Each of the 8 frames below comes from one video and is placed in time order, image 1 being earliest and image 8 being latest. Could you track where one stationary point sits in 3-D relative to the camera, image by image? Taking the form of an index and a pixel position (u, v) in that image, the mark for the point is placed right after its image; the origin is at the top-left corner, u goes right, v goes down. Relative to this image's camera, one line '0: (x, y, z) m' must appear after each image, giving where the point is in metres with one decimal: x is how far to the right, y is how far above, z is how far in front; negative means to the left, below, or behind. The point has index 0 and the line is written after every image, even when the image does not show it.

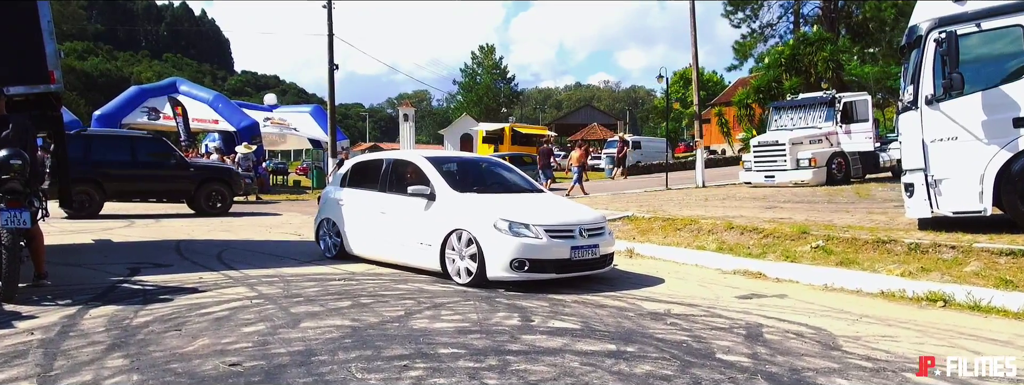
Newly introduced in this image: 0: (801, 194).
0: (+7.8, 0.0, +20.0) m
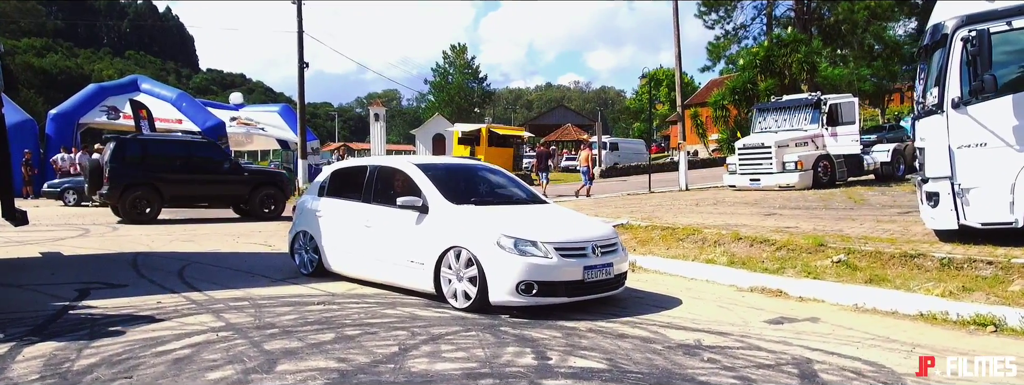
0: (+7.3, -0.1, +19.4) m
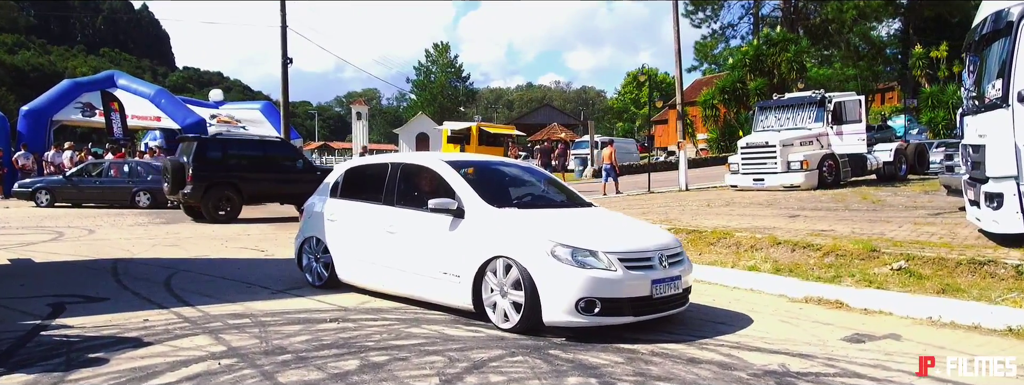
0: (+7.4, -0.1, +18.7) m
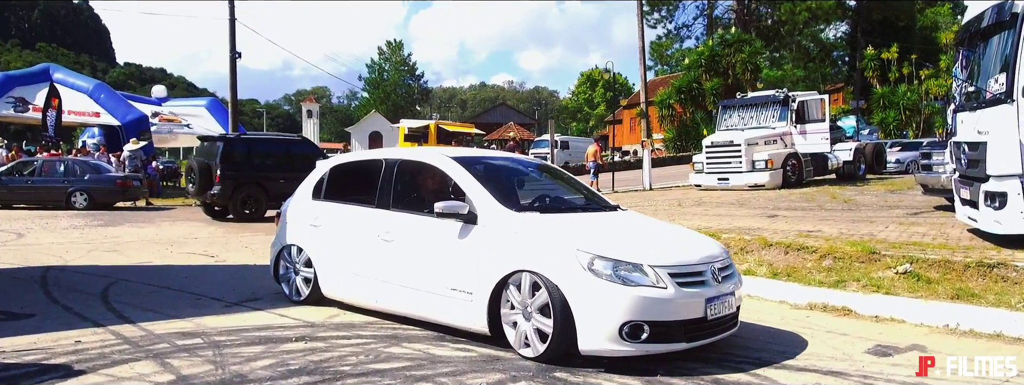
0: (+6.5, -0.1, +18.5) m
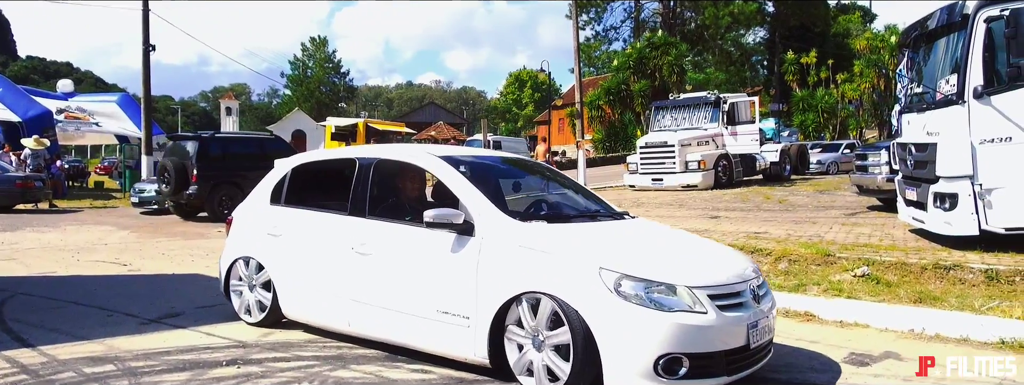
0: (+4.9, -0.1, +18.5) m
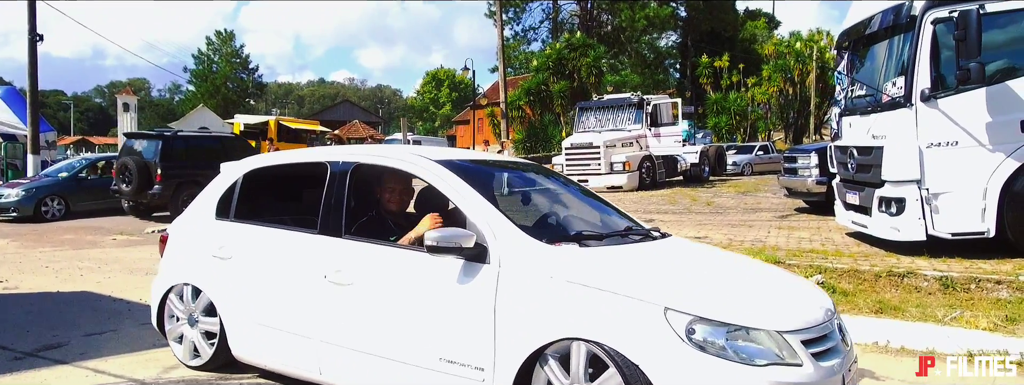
0: (+3.1, -0.2, +18.3) m
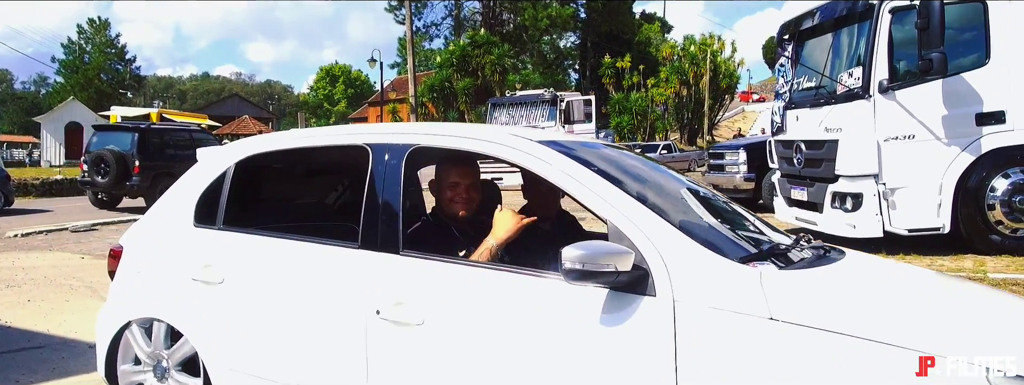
0: (+1.1, -0.1, +17.8) m
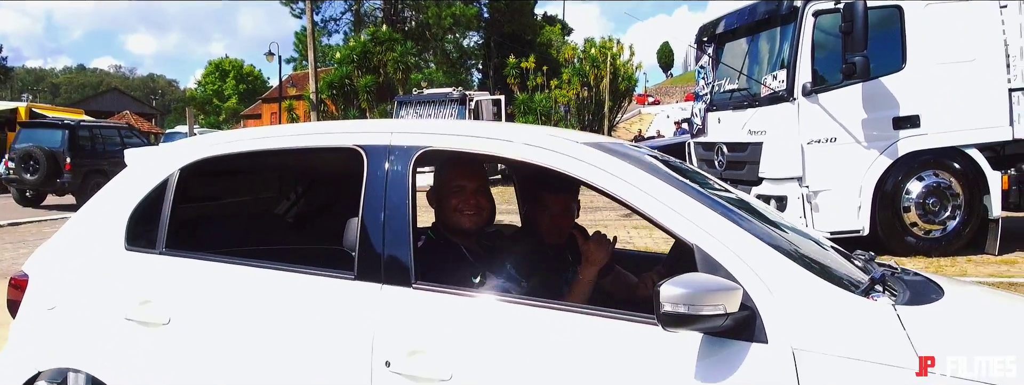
0: (-1.1, -0.2, +17.3) m
